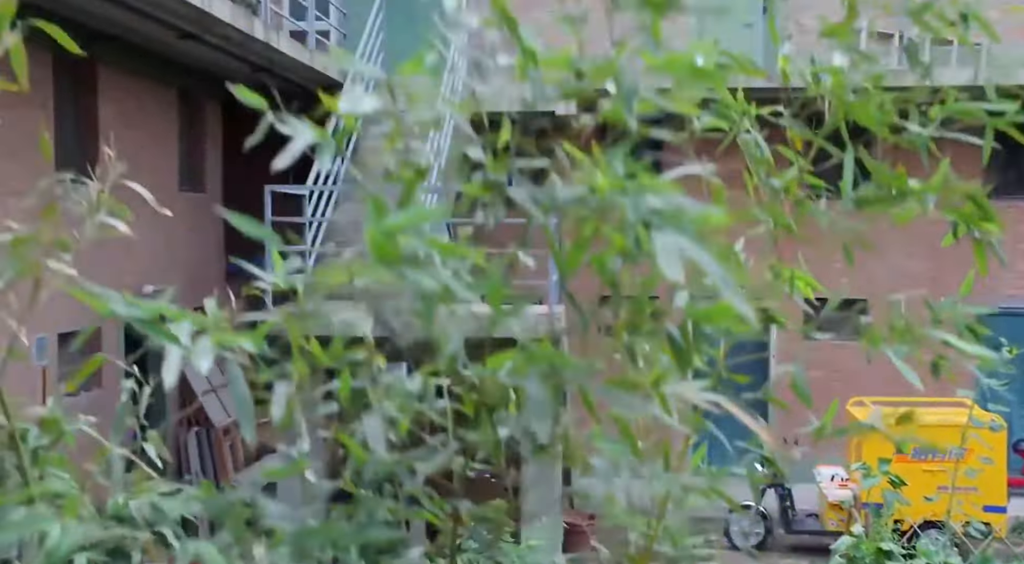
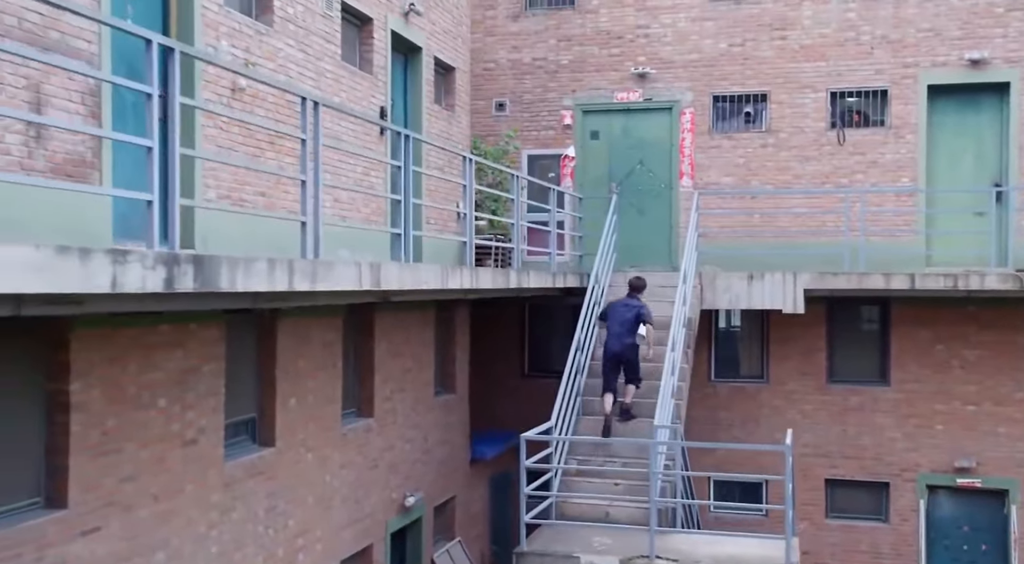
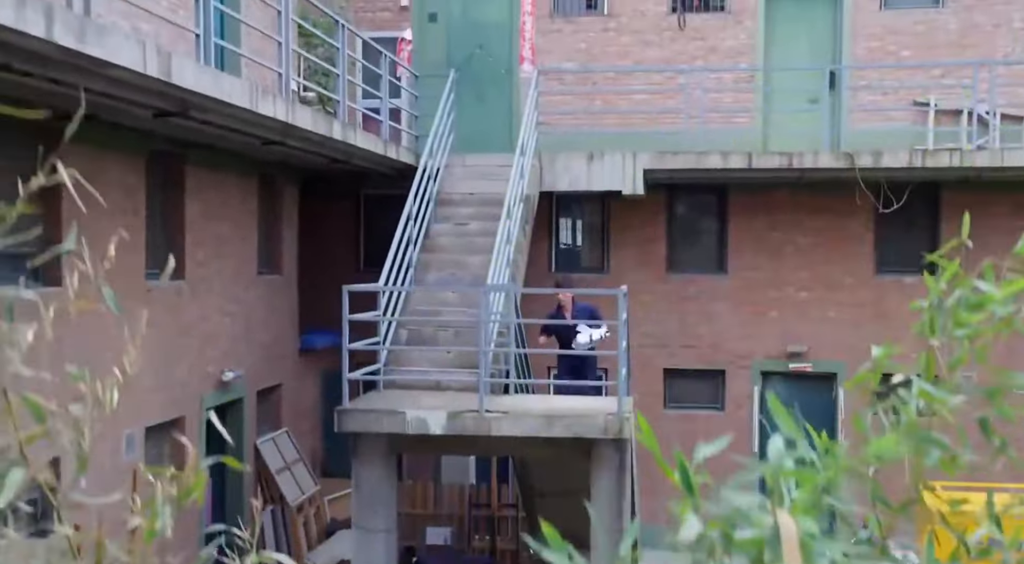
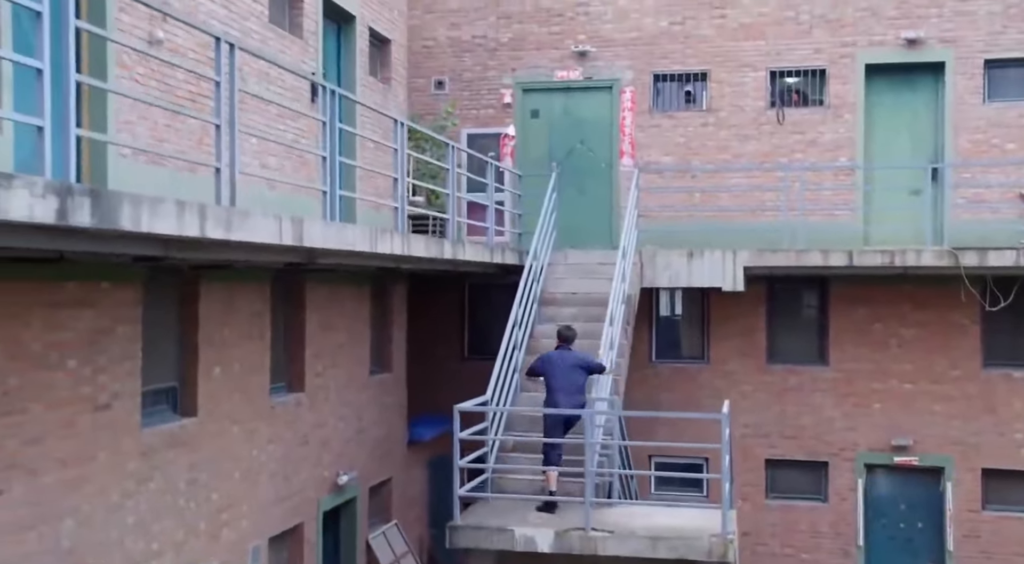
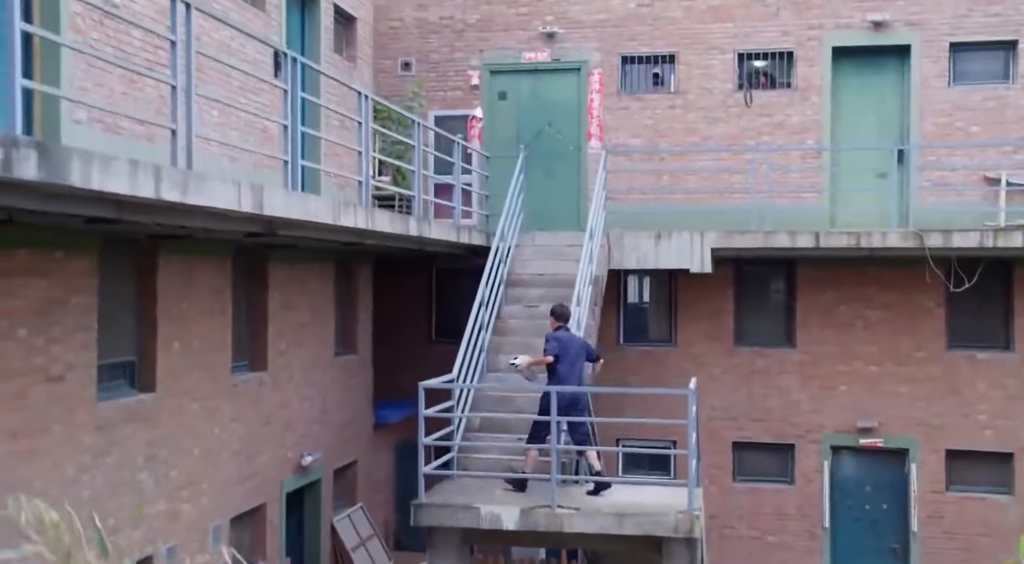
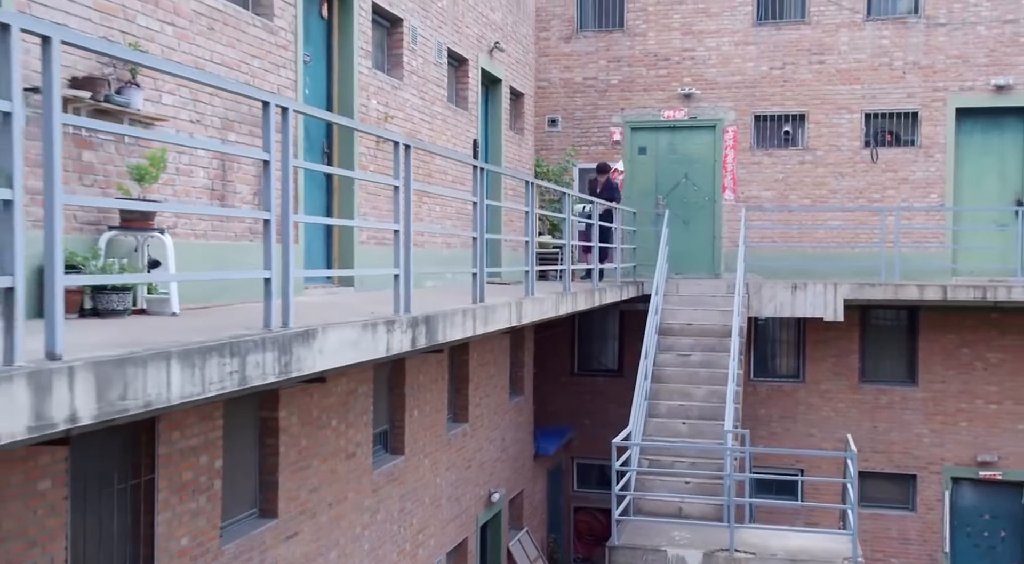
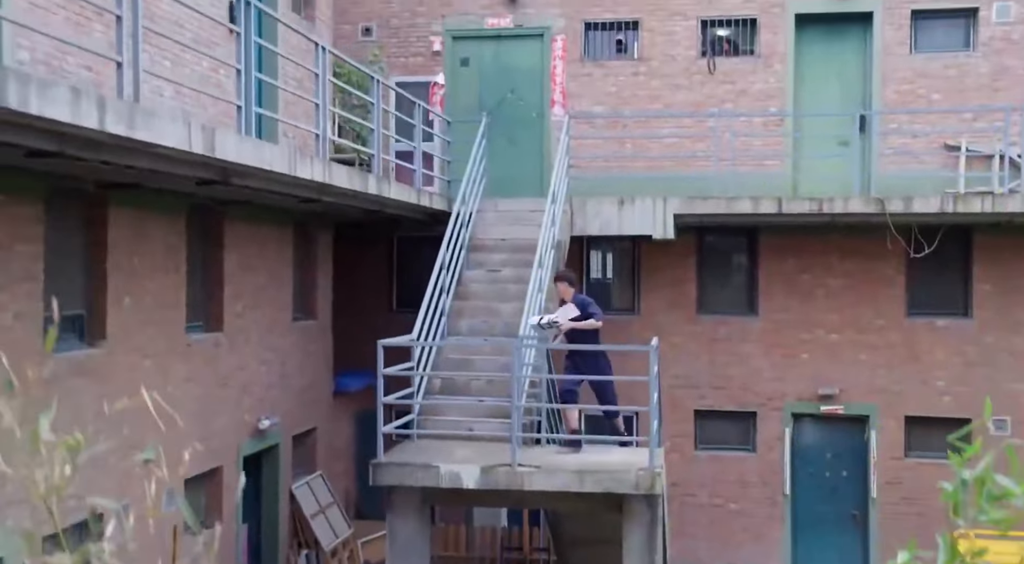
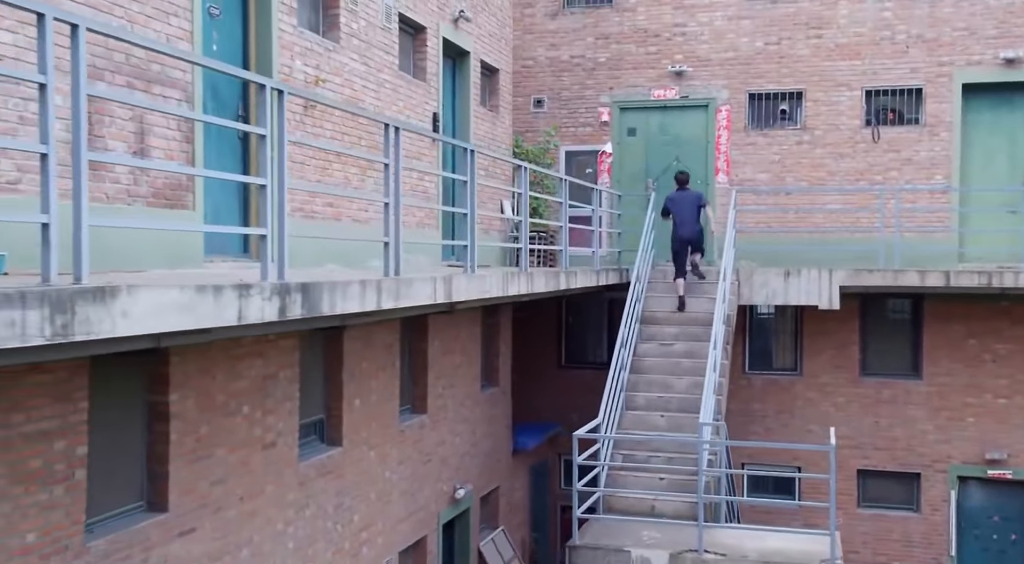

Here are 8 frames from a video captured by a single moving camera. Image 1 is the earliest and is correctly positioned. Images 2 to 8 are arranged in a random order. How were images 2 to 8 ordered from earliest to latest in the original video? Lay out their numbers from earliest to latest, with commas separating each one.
3, 7, 5, 4, 2, 8, 6
